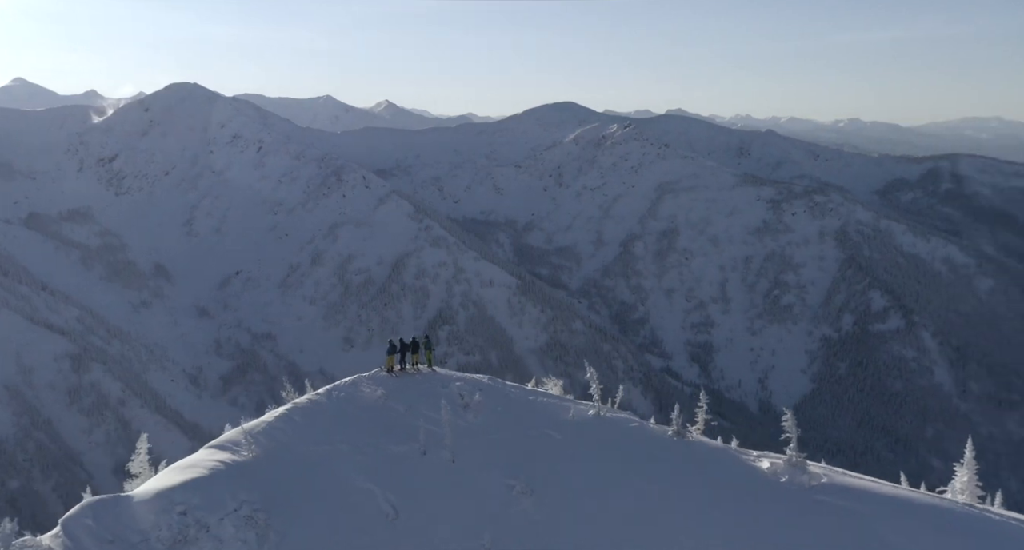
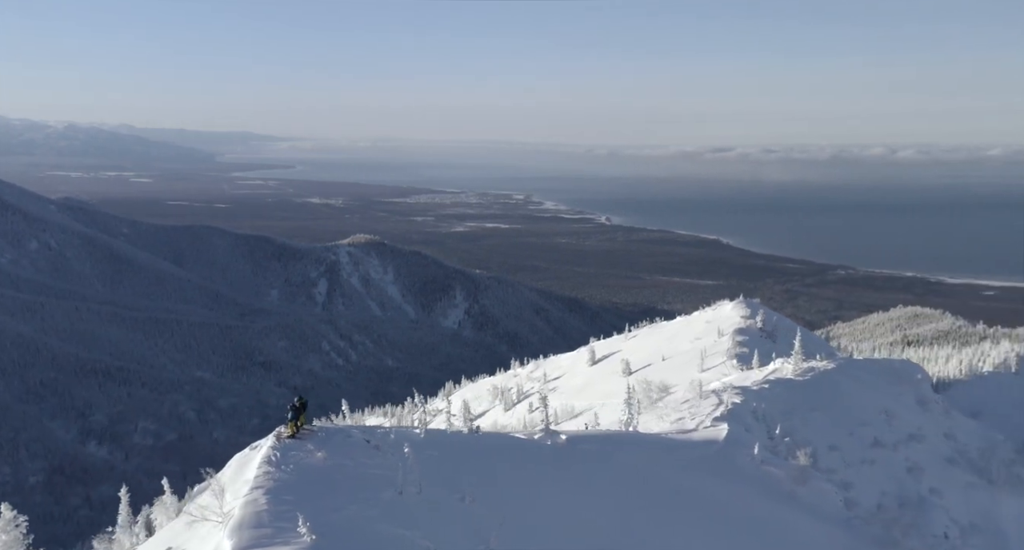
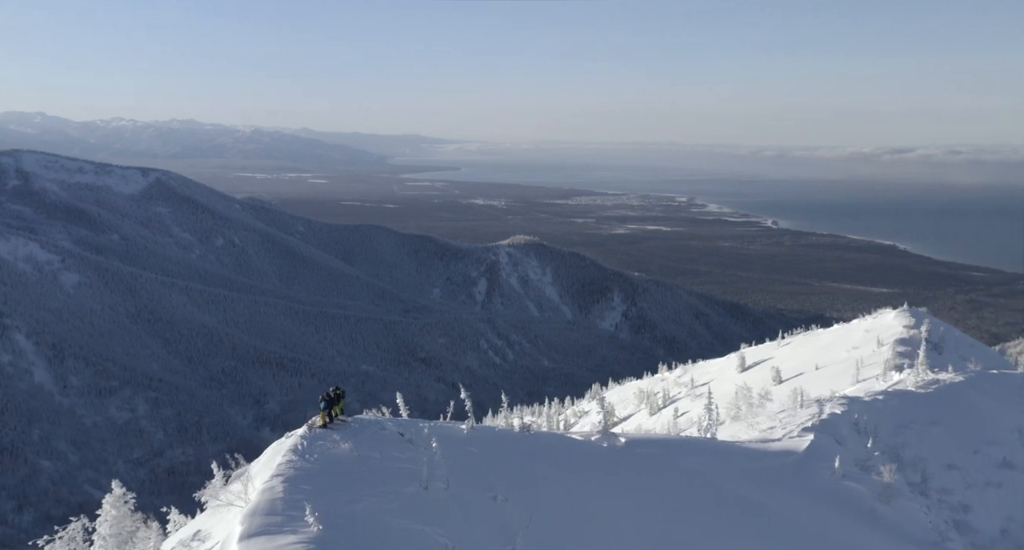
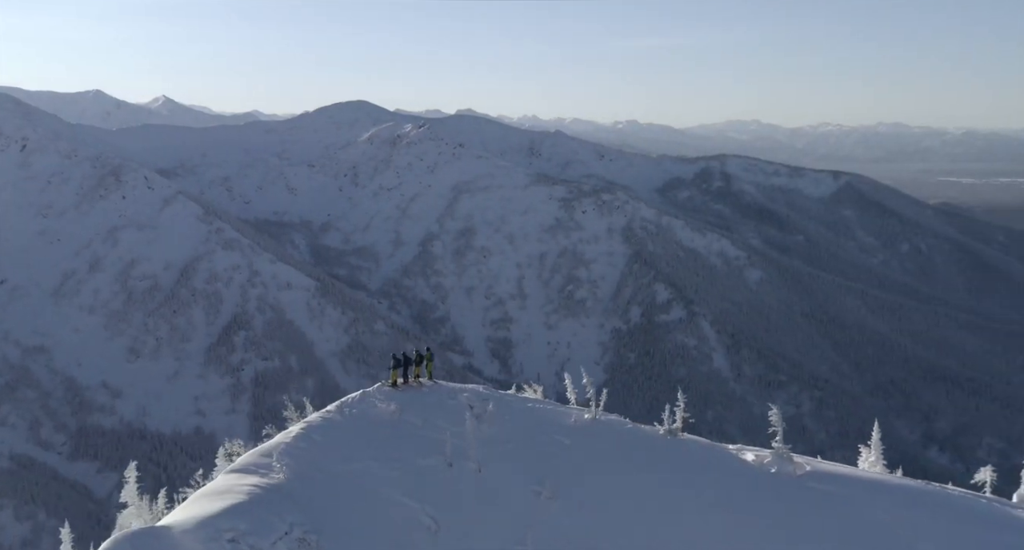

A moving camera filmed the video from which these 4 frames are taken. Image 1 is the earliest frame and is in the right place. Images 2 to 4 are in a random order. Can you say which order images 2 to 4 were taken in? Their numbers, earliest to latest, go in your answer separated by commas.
4, 3, 2
